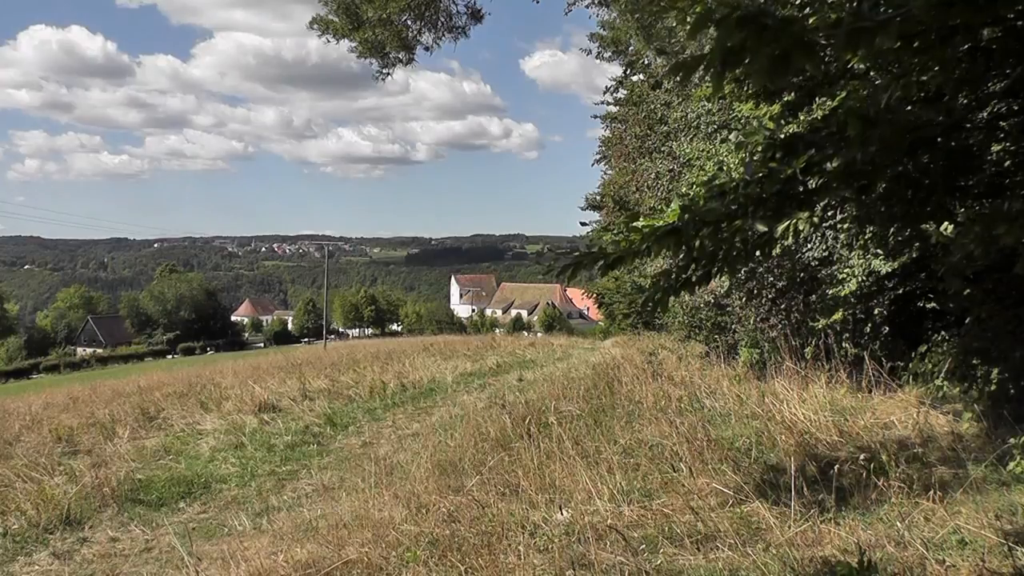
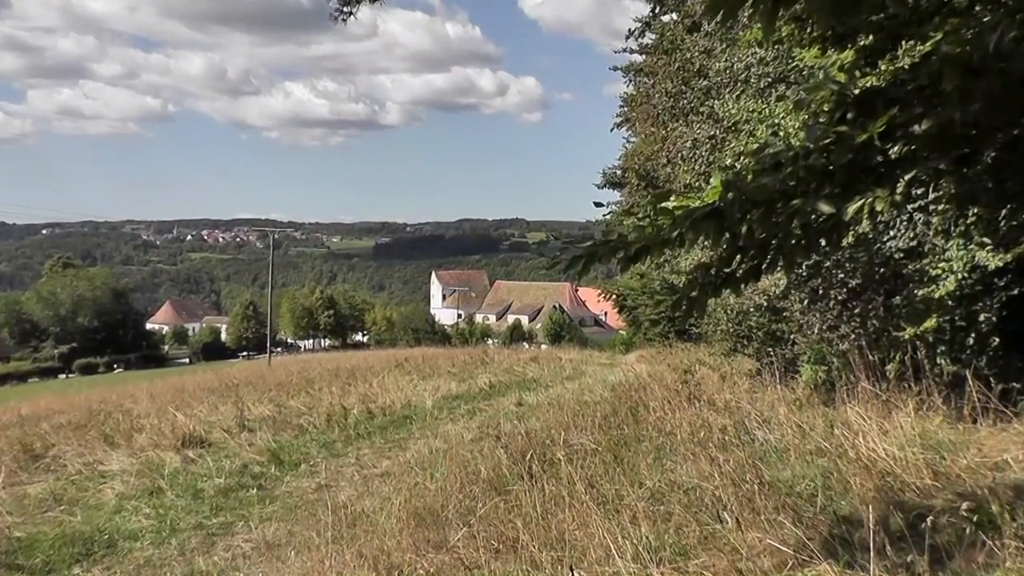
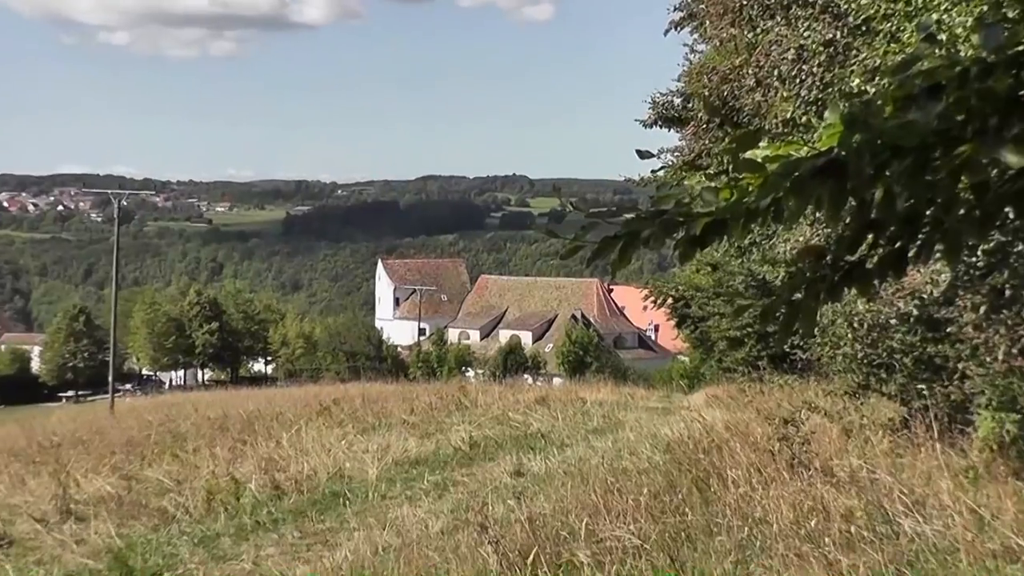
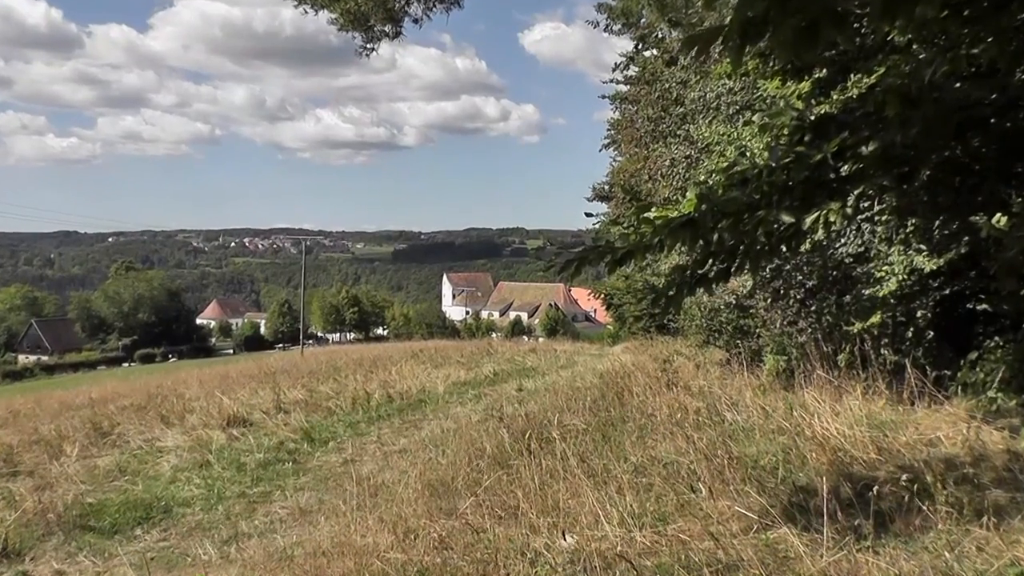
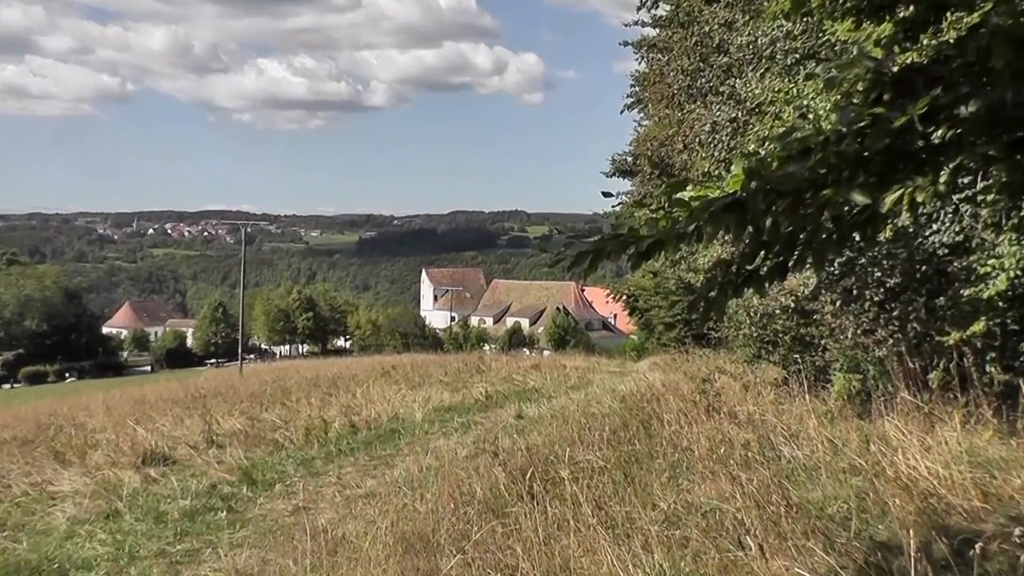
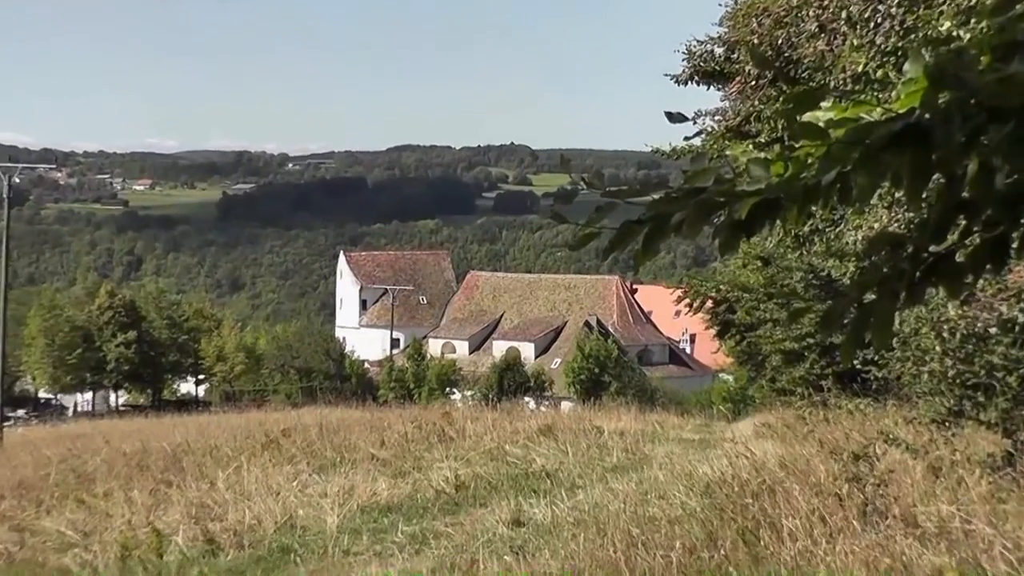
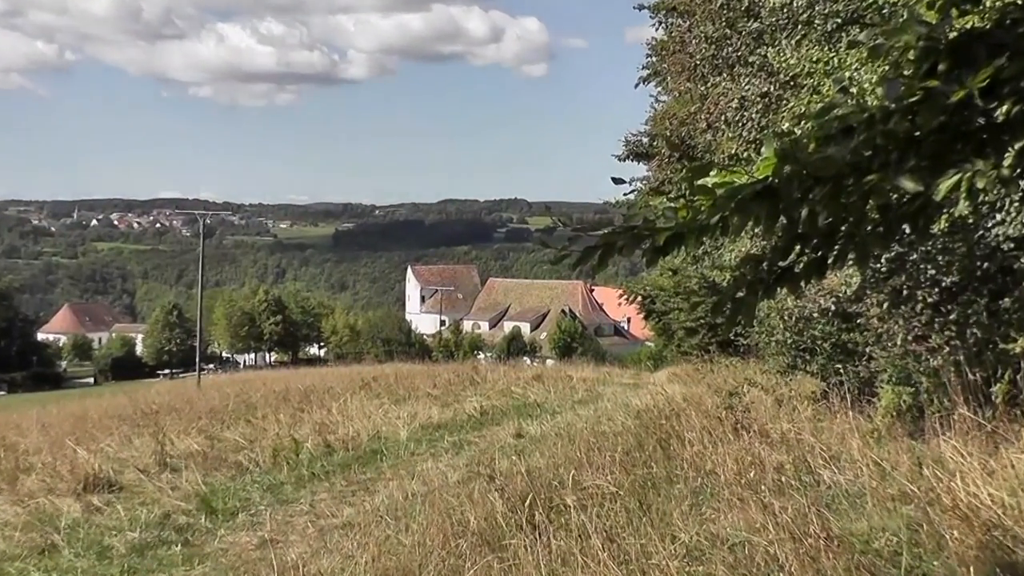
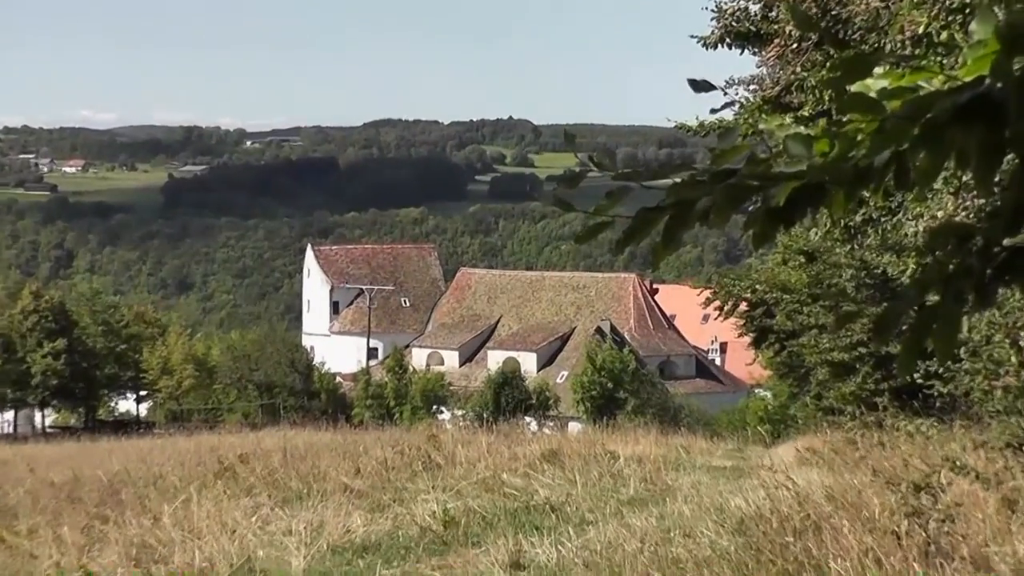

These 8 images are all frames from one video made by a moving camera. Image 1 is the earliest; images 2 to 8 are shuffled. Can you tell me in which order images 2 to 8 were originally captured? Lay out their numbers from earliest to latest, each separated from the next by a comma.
4, 2, 5, 7, 3, 6, 8
